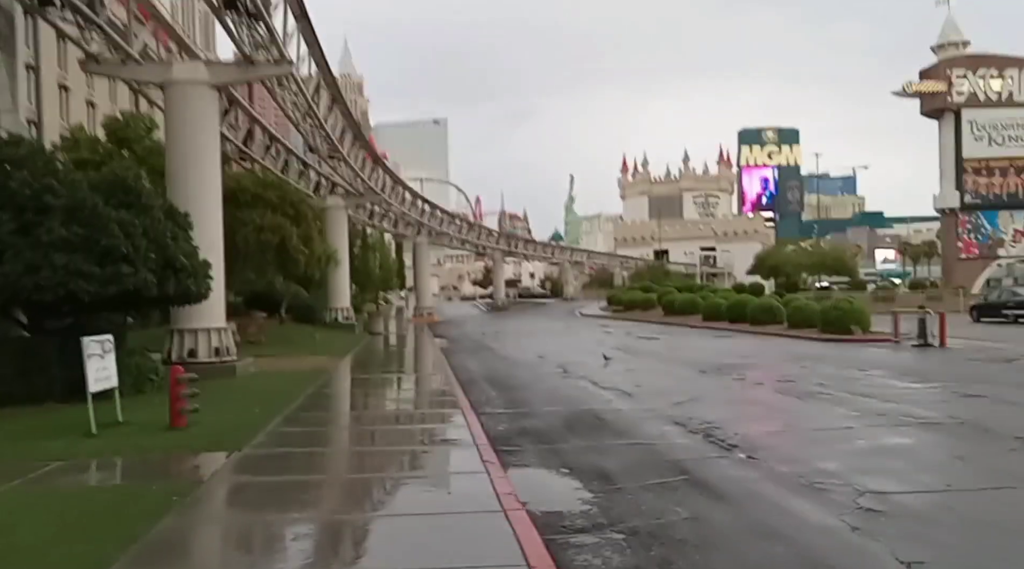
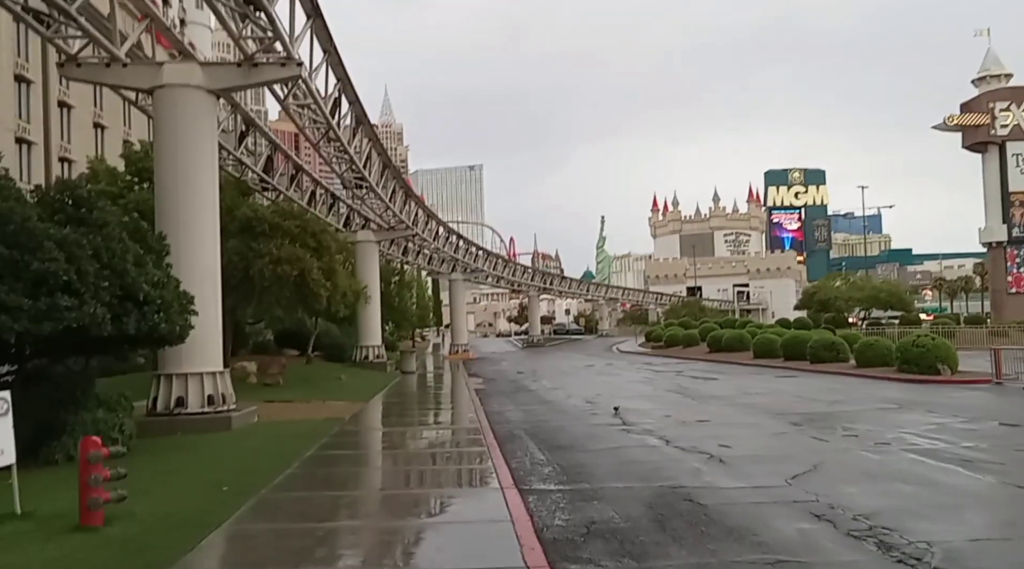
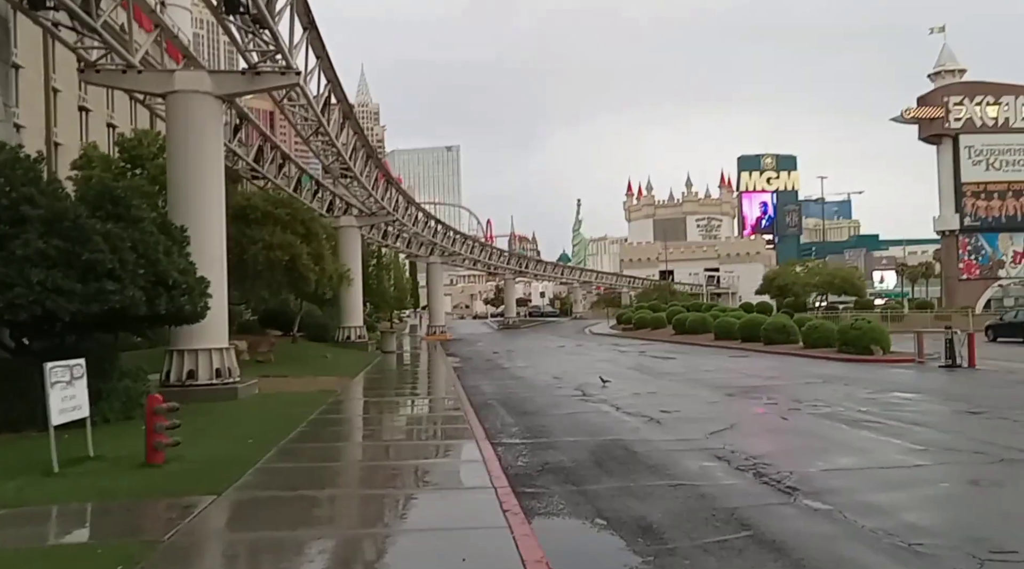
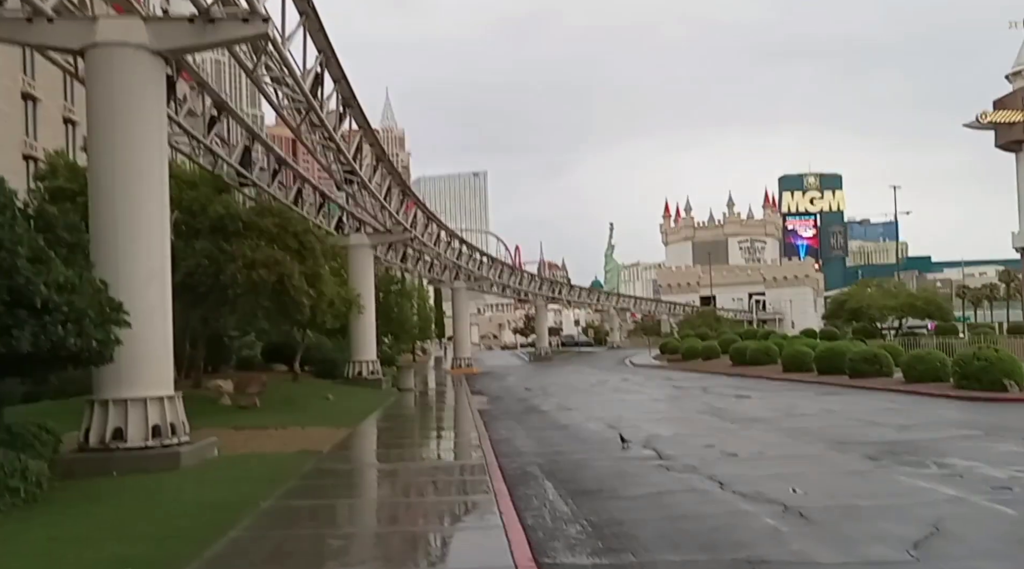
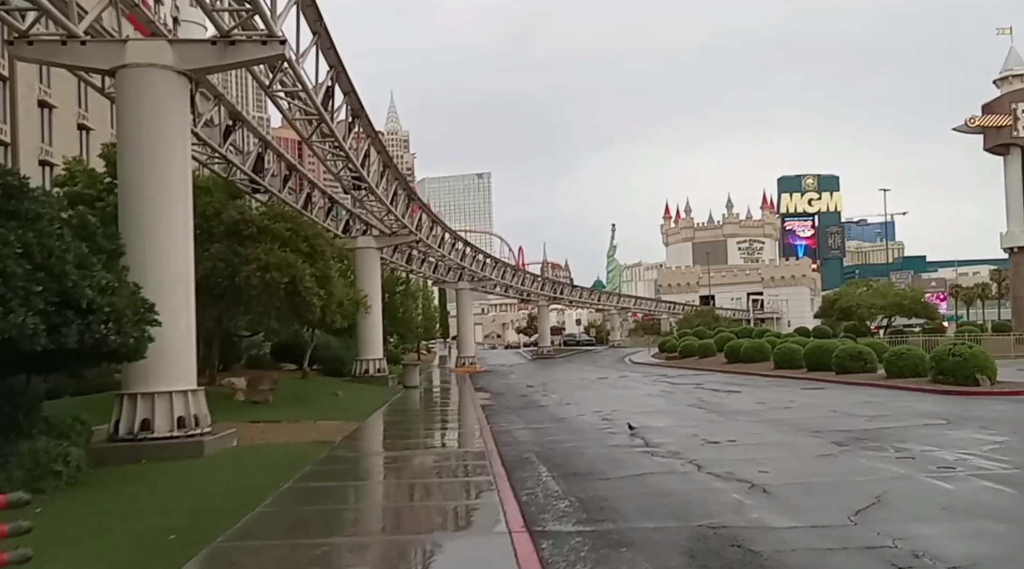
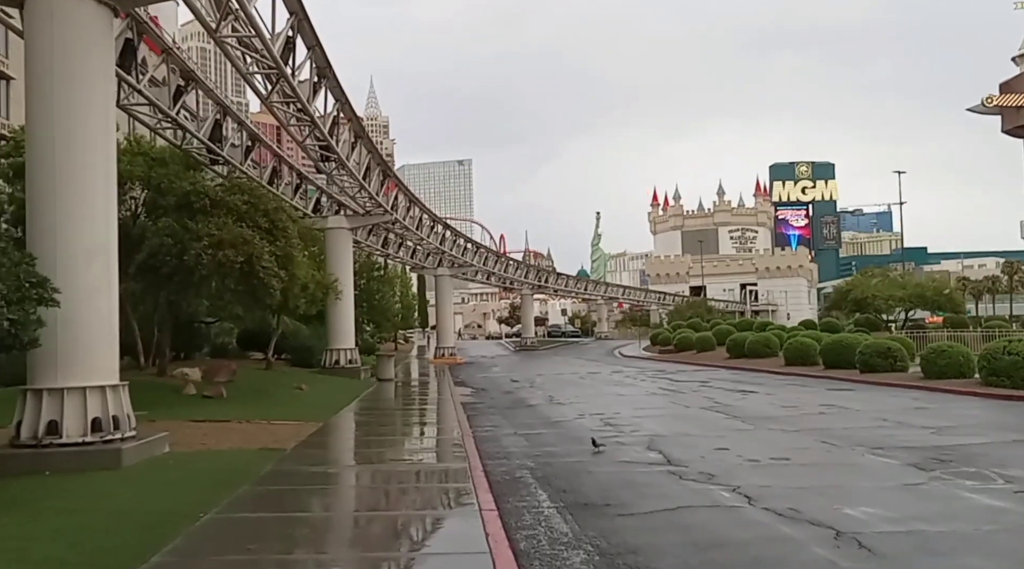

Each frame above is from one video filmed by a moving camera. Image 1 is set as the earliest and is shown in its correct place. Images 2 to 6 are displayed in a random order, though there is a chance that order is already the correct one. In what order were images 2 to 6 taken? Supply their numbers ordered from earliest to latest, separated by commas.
3, 2, 5, 4, 6
